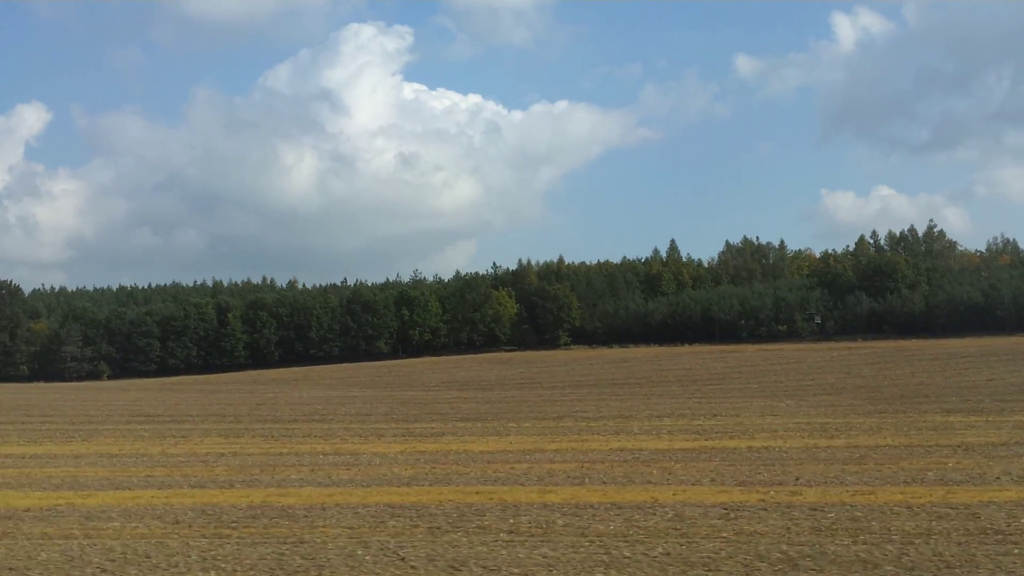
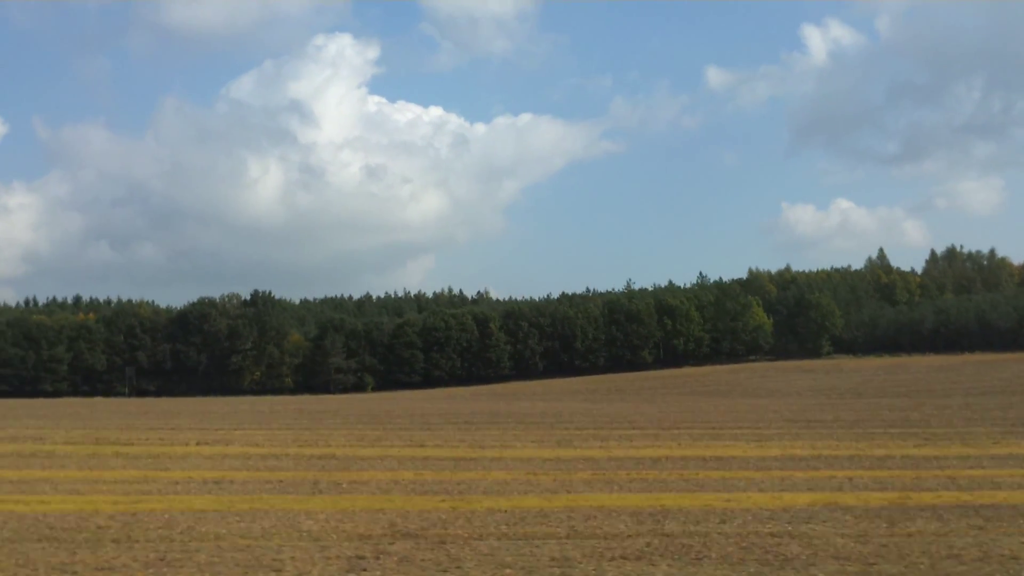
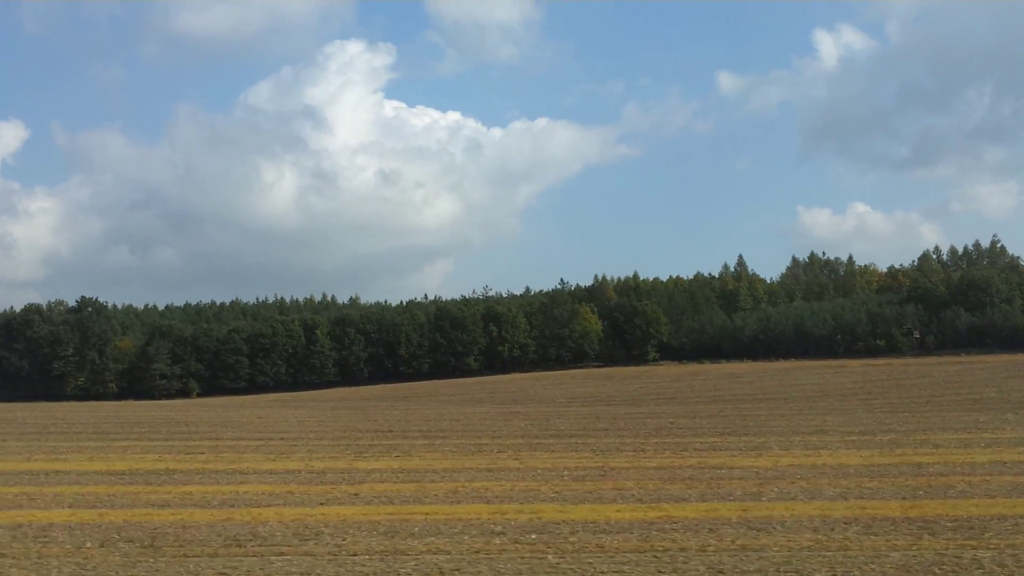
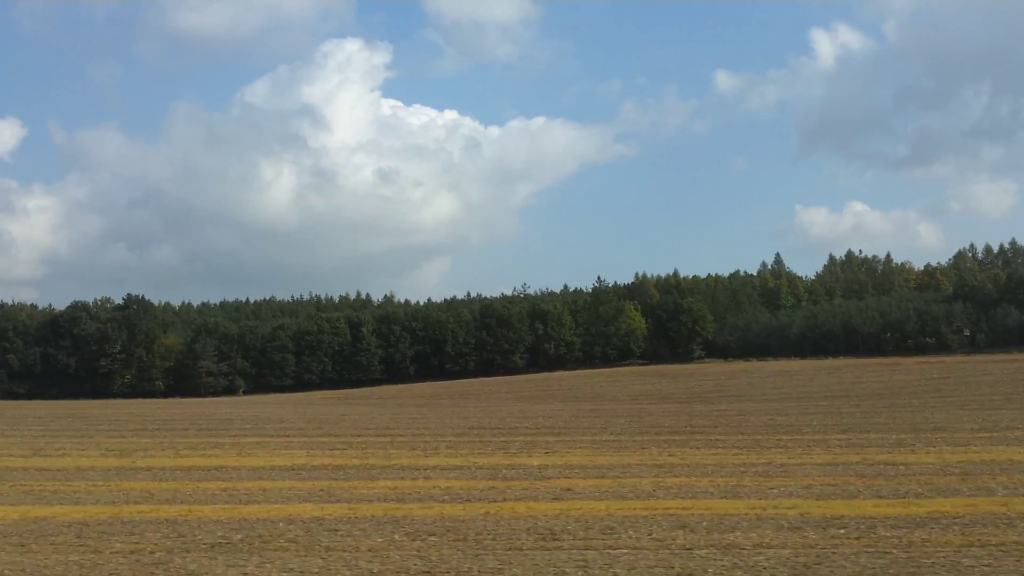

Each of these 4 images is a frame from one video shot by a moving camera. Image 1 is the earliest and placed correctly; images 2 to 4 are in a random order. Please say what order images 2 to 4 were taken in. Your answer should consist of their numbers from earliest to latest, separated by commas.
3, 4, 2
